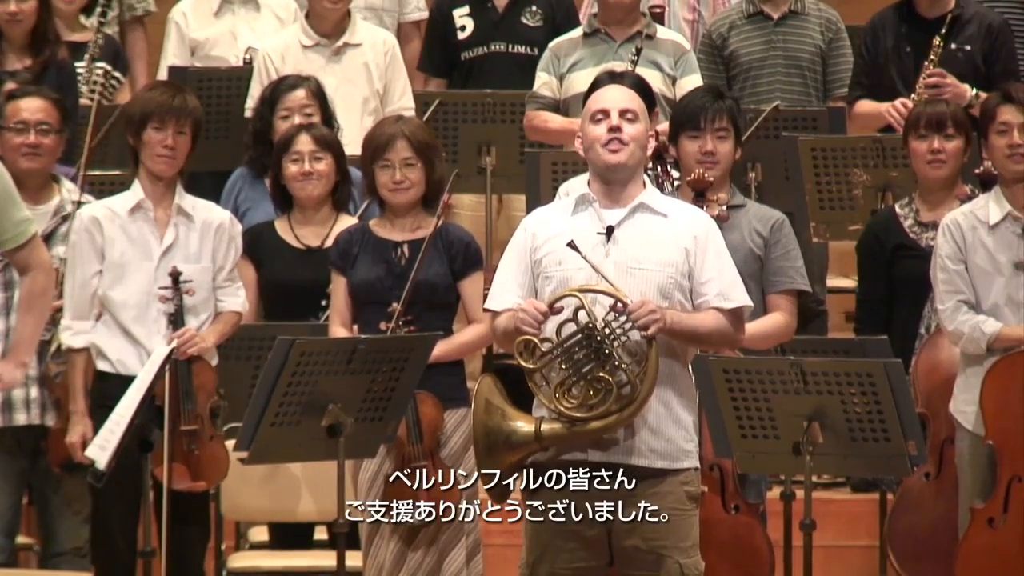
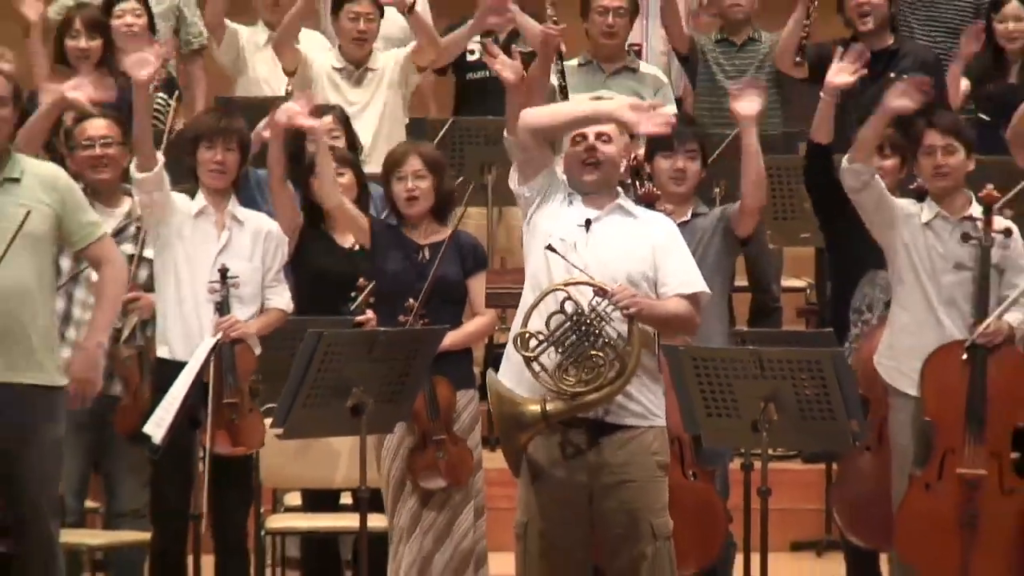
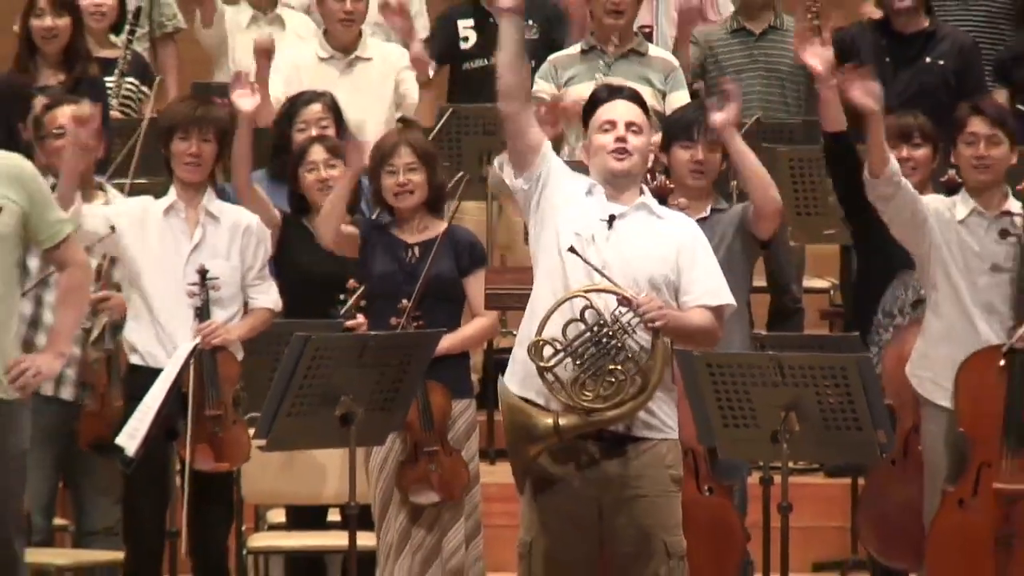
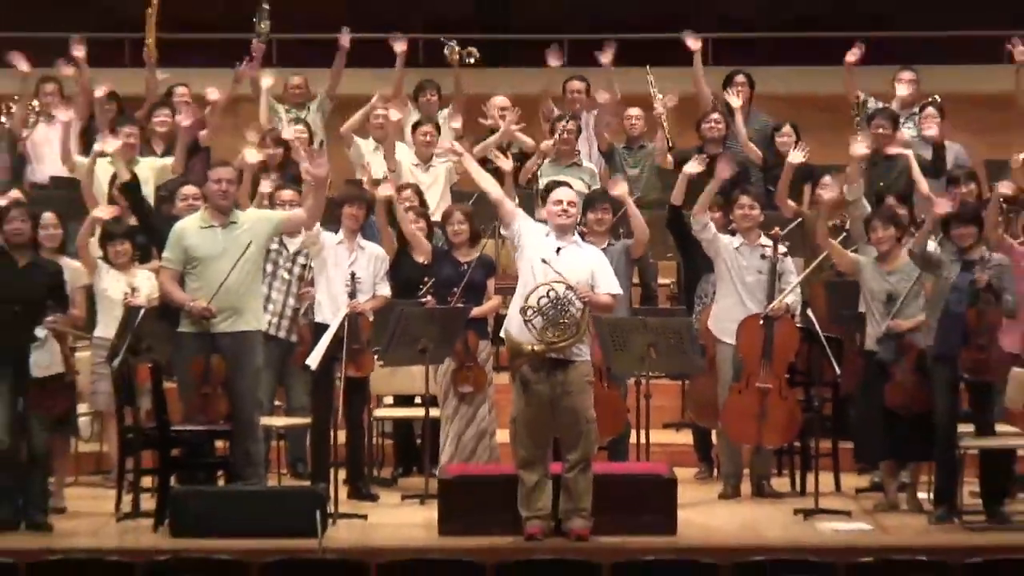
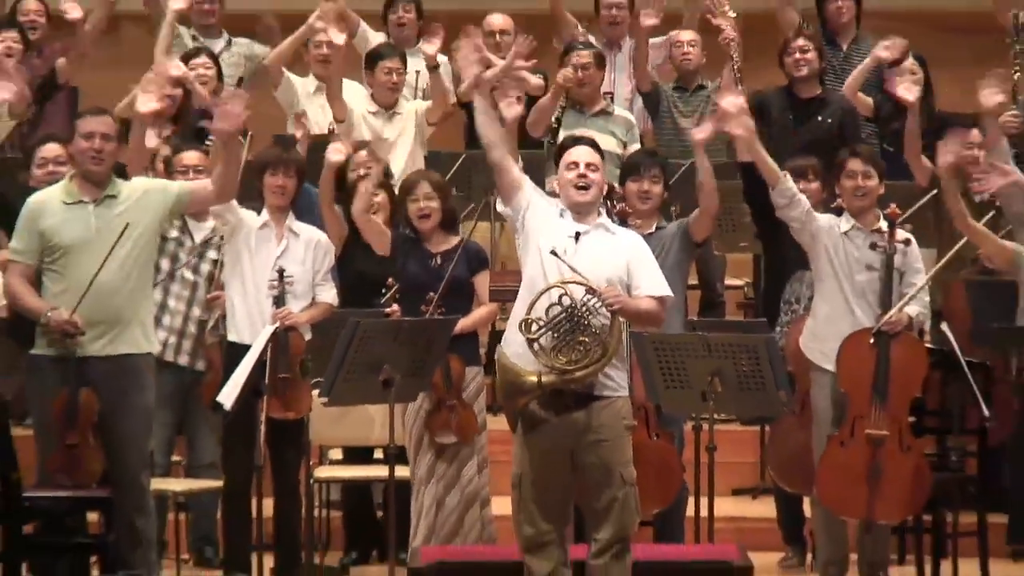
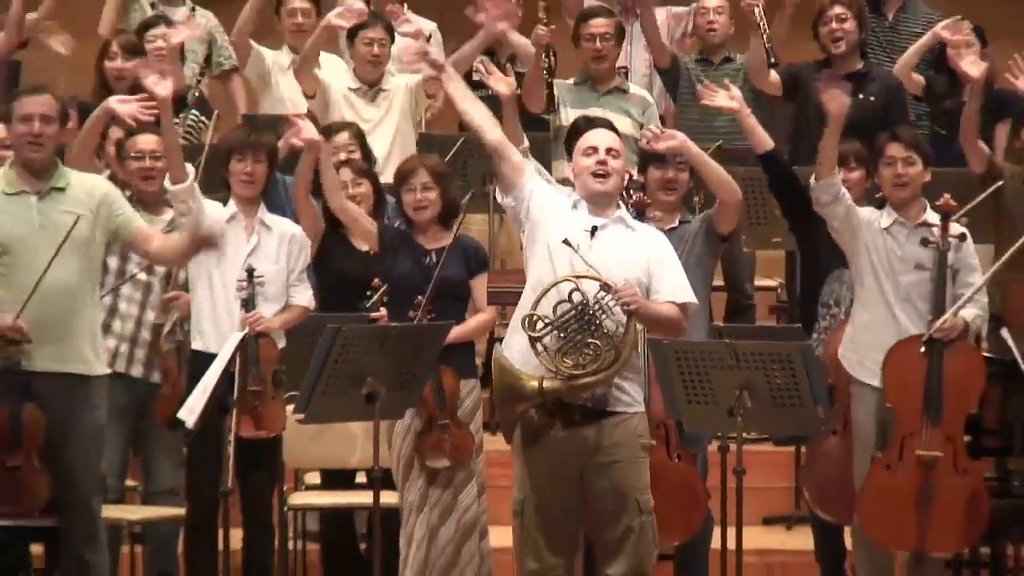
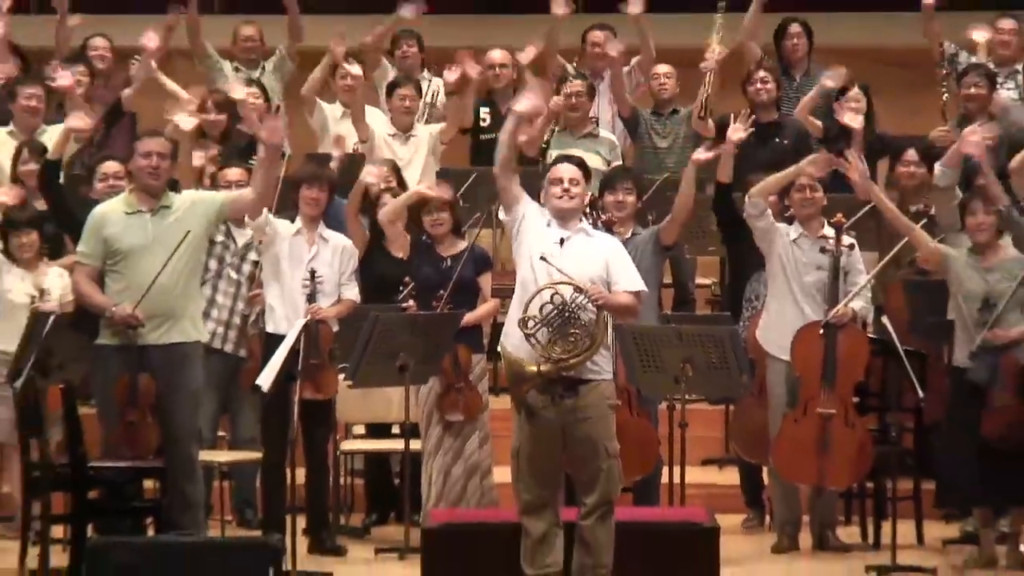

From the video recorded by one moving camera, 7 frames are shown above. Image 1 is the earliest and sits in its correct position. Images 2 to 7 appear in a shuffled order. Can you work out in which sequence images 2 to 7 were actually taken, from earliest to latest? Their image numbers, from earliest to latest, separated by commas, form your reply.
3, 2, 6, 5, 7, 4
